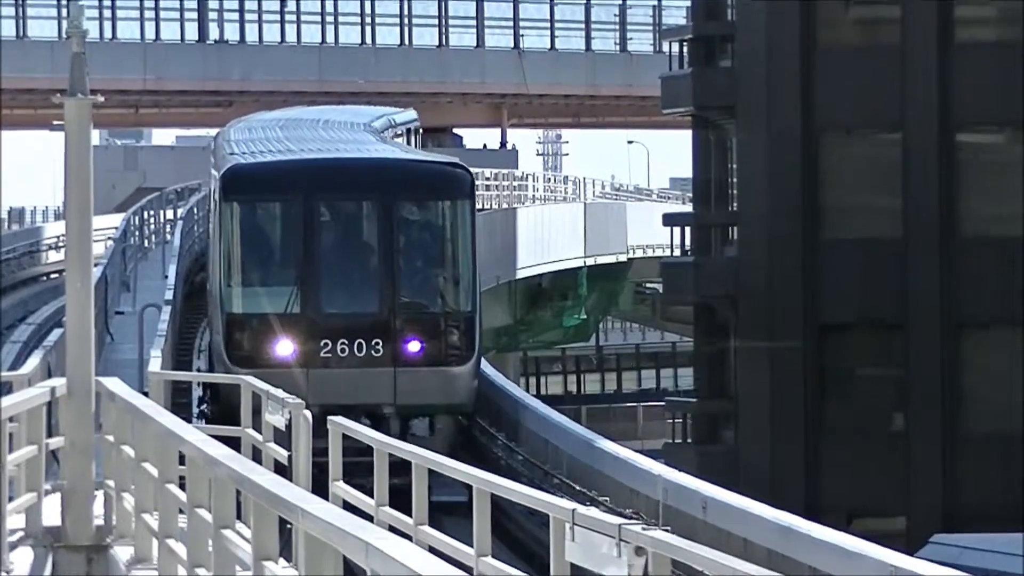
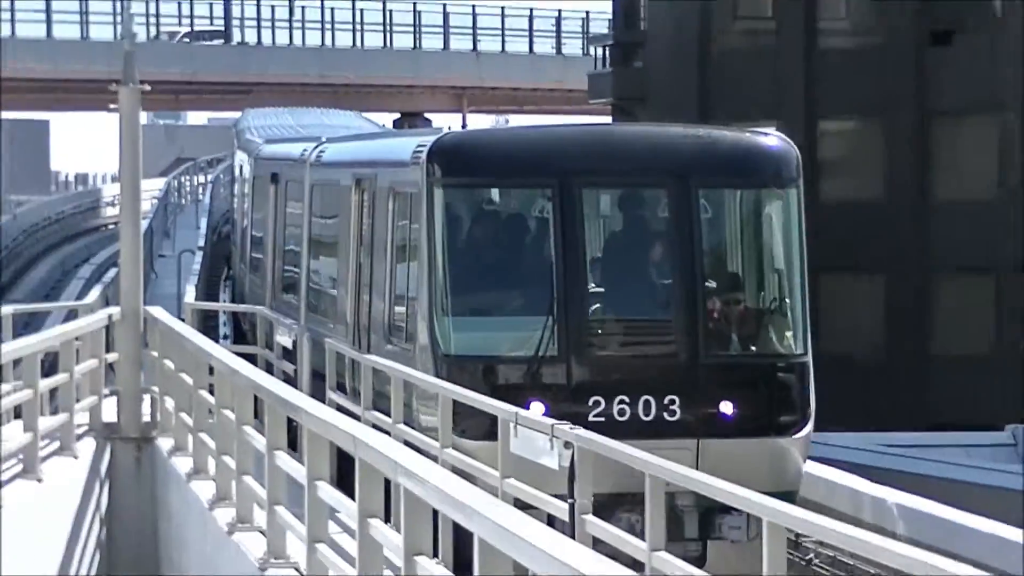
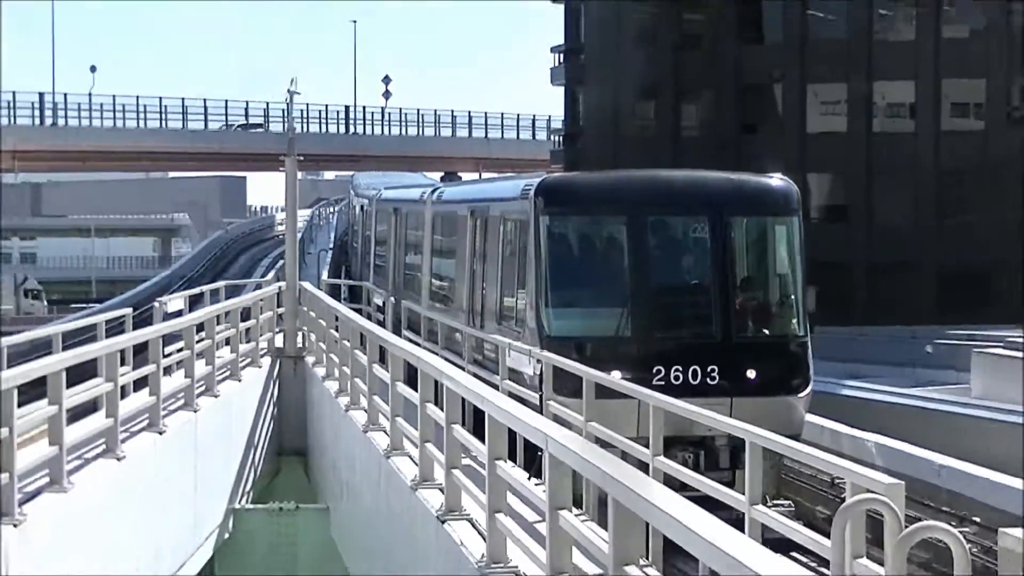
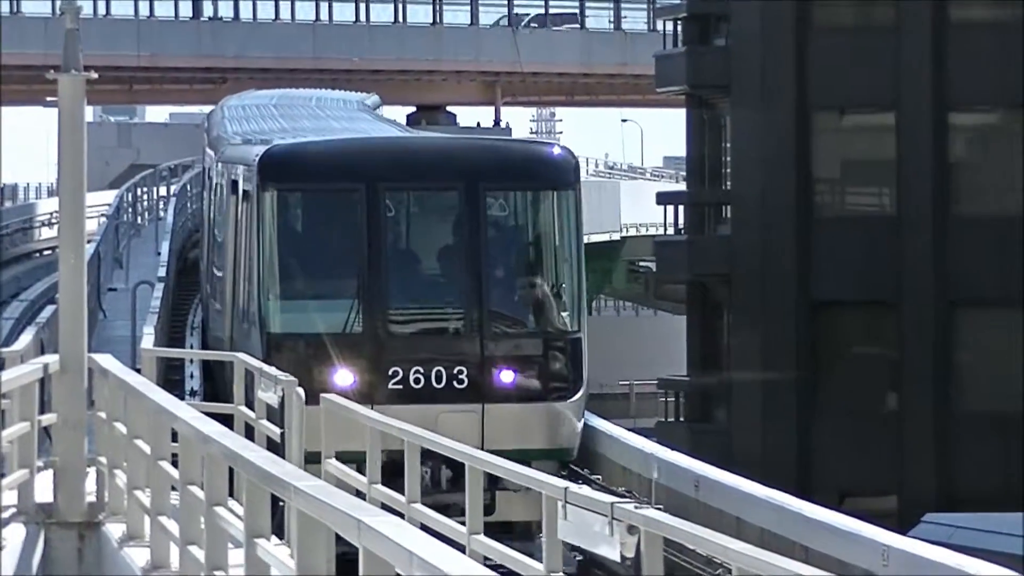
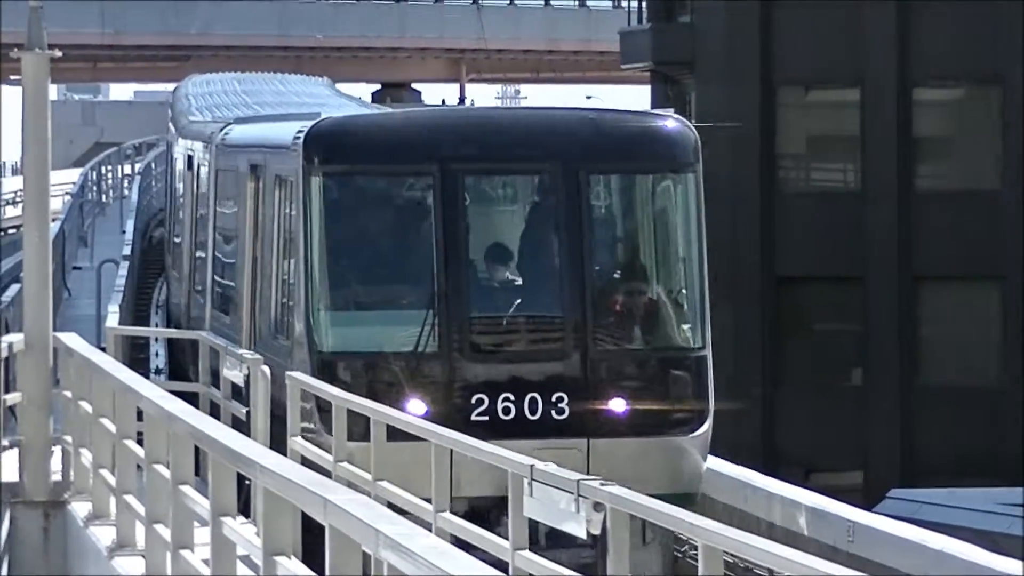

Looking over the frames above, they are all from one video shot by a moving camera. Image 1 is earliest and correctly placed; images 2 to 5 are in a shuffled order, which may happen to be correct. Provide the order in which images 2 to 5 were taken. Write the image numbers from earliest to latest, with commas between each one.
4, 5, 2, 3
